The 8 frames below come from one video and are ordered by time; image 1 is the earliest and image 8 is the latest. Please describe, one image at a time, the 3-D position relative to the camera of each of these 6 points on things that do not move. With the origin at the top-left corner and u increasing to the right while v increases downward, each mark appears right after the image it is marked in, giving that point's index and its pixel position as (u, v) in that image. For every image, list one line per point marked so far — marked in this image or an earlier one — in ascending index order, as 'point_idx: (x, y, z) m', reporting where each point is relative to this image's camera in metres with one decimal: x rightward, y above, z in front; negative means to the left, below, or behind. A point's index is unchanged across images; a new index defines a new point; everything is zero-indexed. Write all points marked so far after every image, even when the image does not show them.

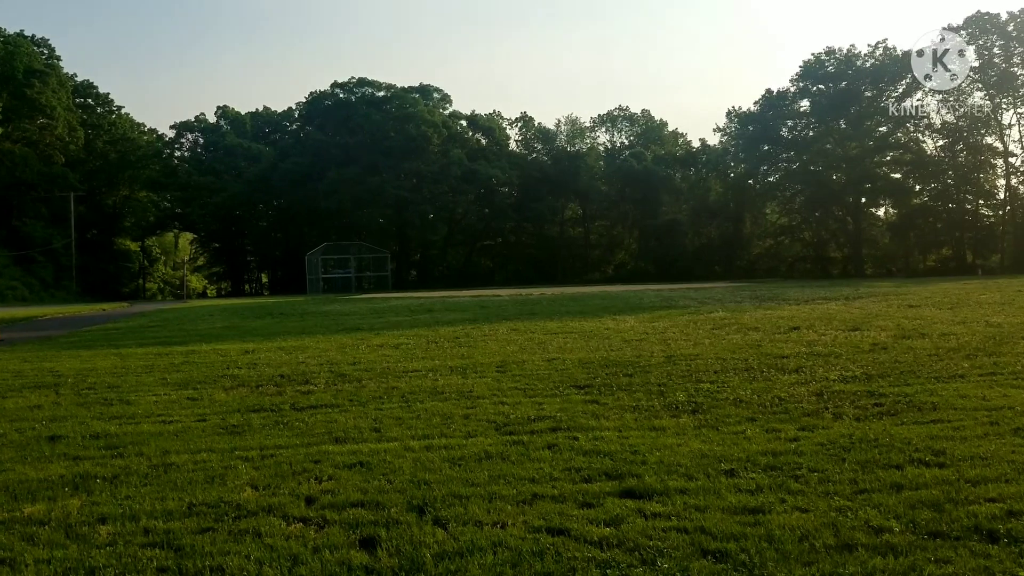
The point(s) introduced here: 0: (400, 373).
0: (-1.3, -1.0, +10.1) m
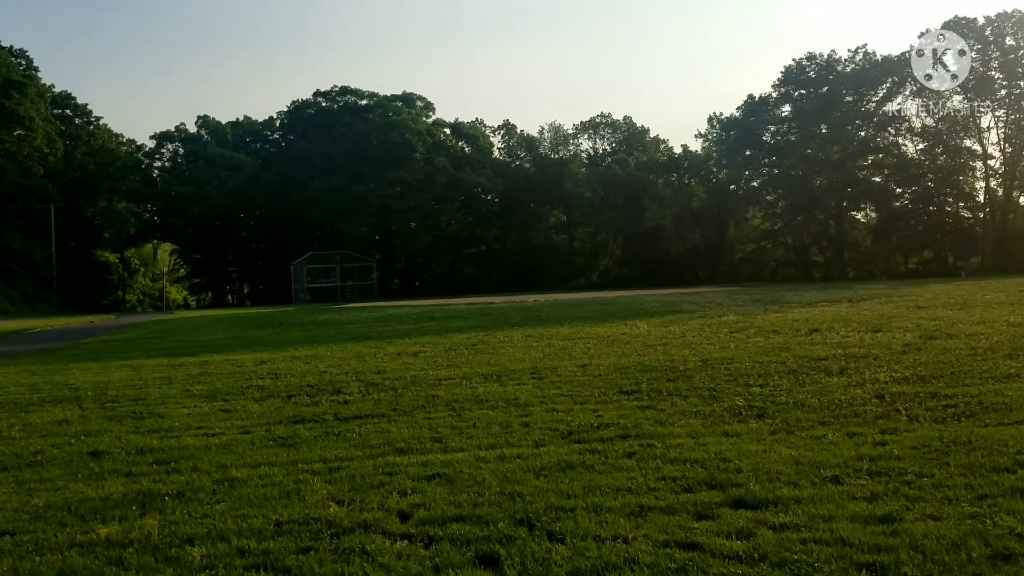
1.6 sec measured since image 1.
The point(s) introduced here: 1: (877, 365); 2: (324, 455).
0: (-0.9, -1.1, +9.9) m
1: (+4.1, -0.9, +9.2) m
2: (-1.4, -1.2, +6.0) m
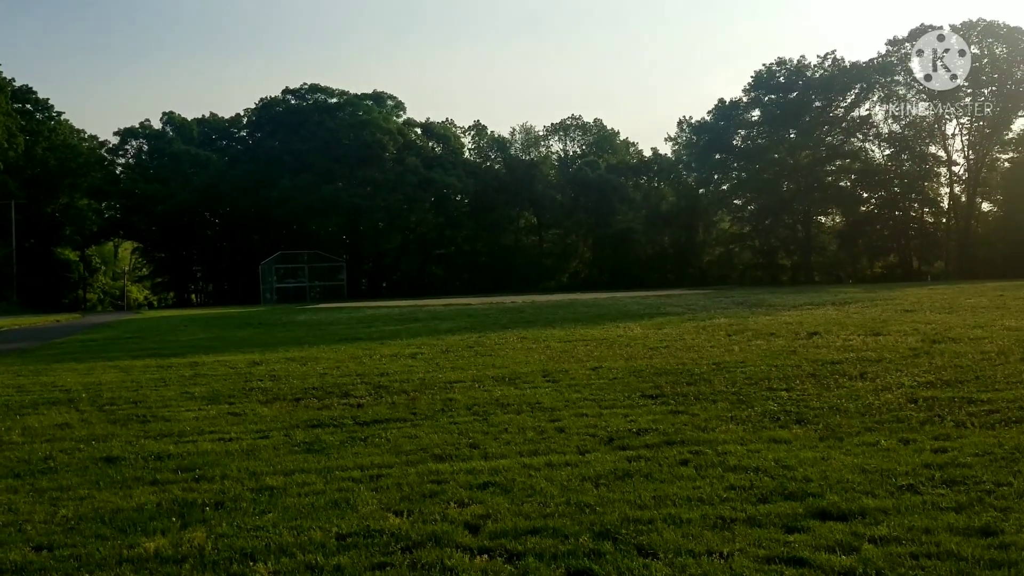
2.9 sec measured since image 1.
0: (-0.8, -1.1, +9.7) m
1: (+4.3, -0.9, +9.1) m
2: (-1.1, -1.2, +5.7) m
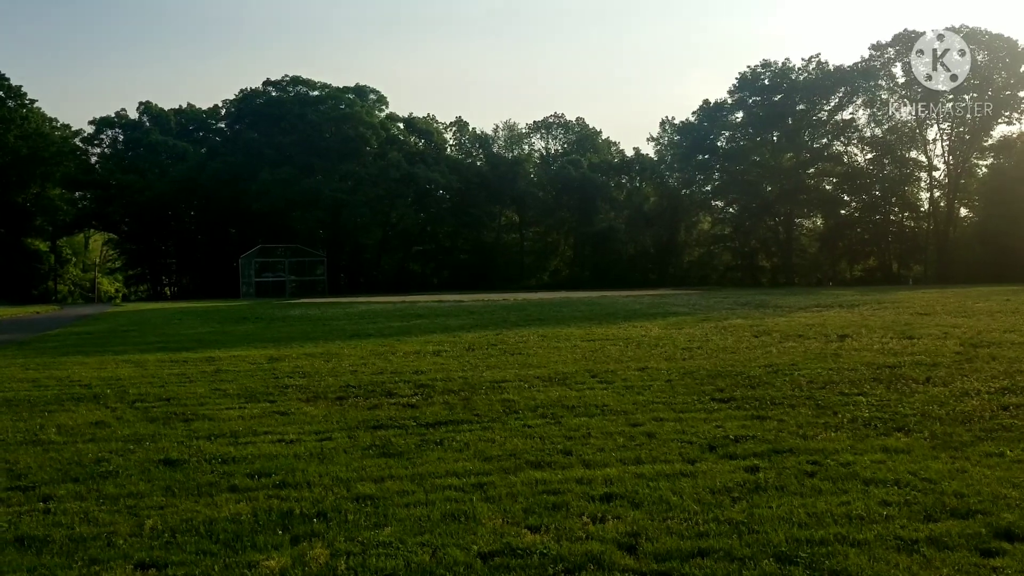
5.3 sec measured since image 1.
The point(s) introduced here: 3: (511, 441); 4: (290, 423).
0: (-0.2, -1.1, +9.3) m
1: (+4.8, -0.9, +8.9) m
2: (-0.4, -1.2, +5.4) m
3: (0.0, -1.1, +6.1) m
4: (-2.0, -1.2, +7.3) m
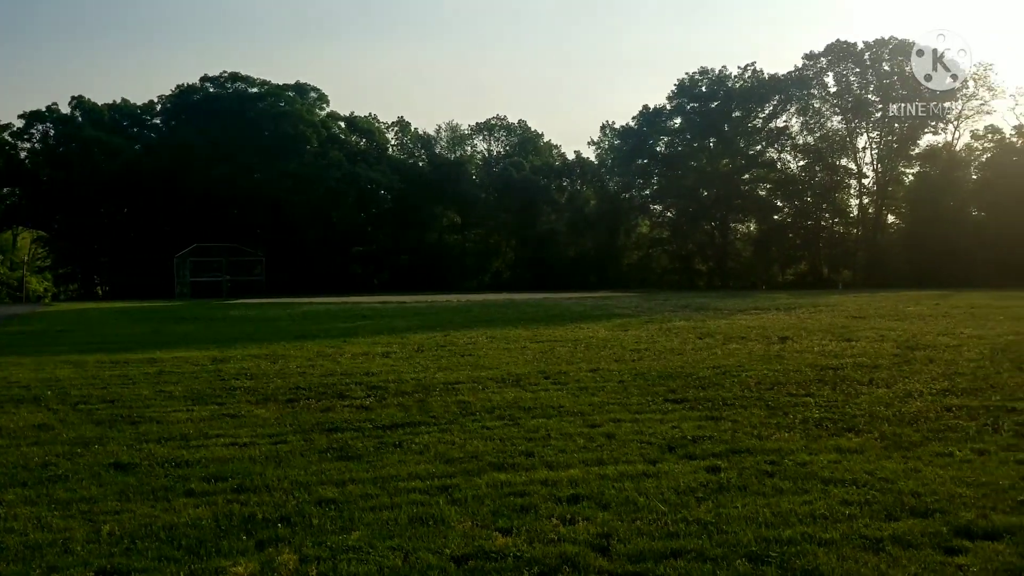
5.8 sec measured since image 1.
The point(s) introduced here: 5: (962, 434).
0: (-0.7, -1.1, +9.2) m
1: (+4.3, -1.0, +9.2) m
2: (-0.6, -1.2, +5.3) m
3: (-0.3, -1.1, +6.1) m
4: (-2.3, -1.2, +7.1) m
5: (+3.3, -1.1, +6.0) m
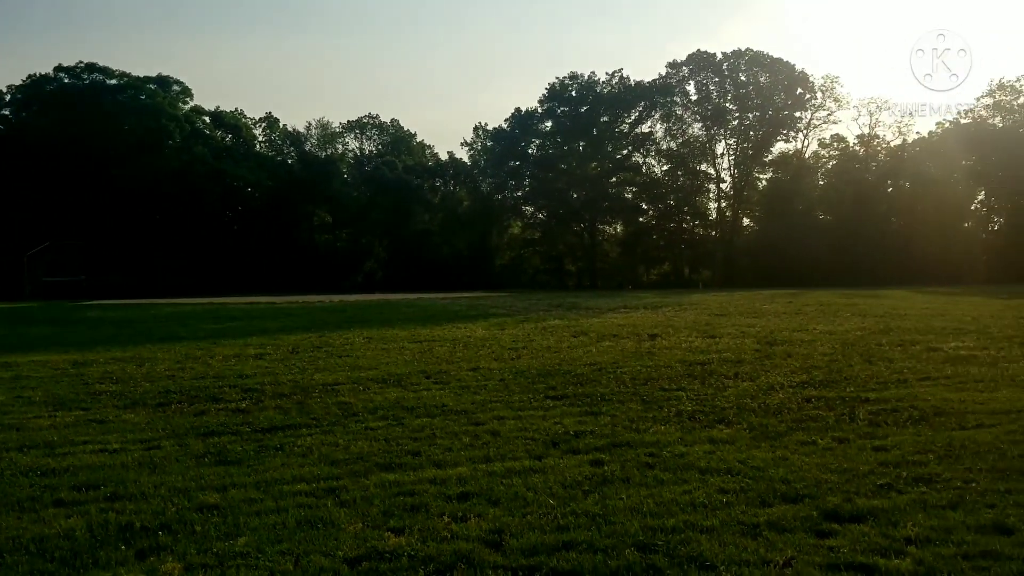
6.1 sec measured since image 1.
0: (-2.0, -1.1, +9.0) m
1: (+3.0, -1.0, +9.7) m
2: (-1.4, -1.2, +5.1) m
3: (-1.1, -1.1, +6.0) m
4: (-3.3, -1.2, +6.7) m
5: (+2.4, -1.0, +6.4) m
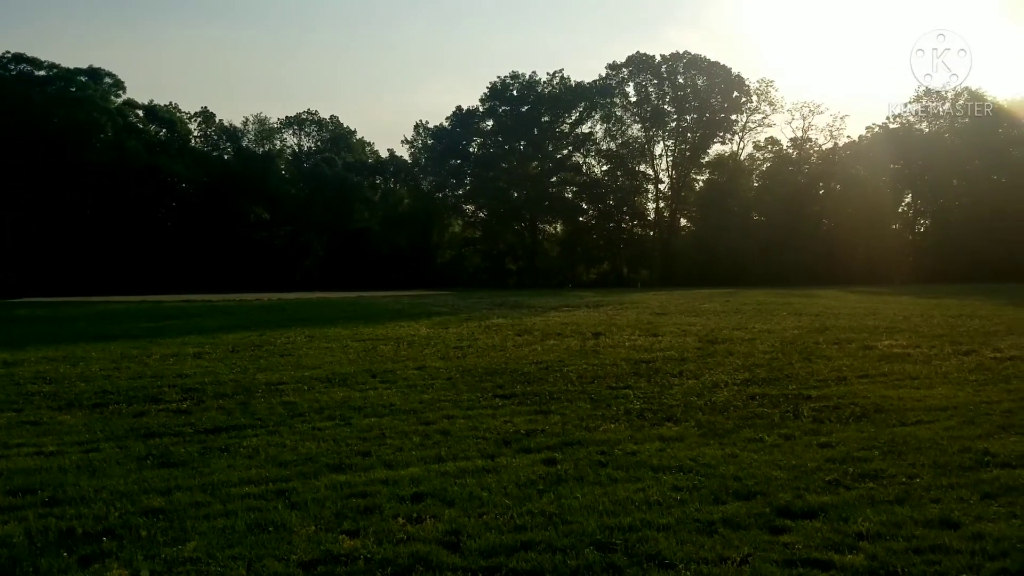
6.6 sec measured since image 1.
0: (-2.6, -1.1, +8.8) m
1: (+2.3, -1.0, +9.9) m
2: (-1.6, -1.1, +5.0) m
3: (-1.5, -1.1, +5.9) m
4: (-3.7, -1.1, +6.4) m
5: (+2.0, -1.0, +6.6) m
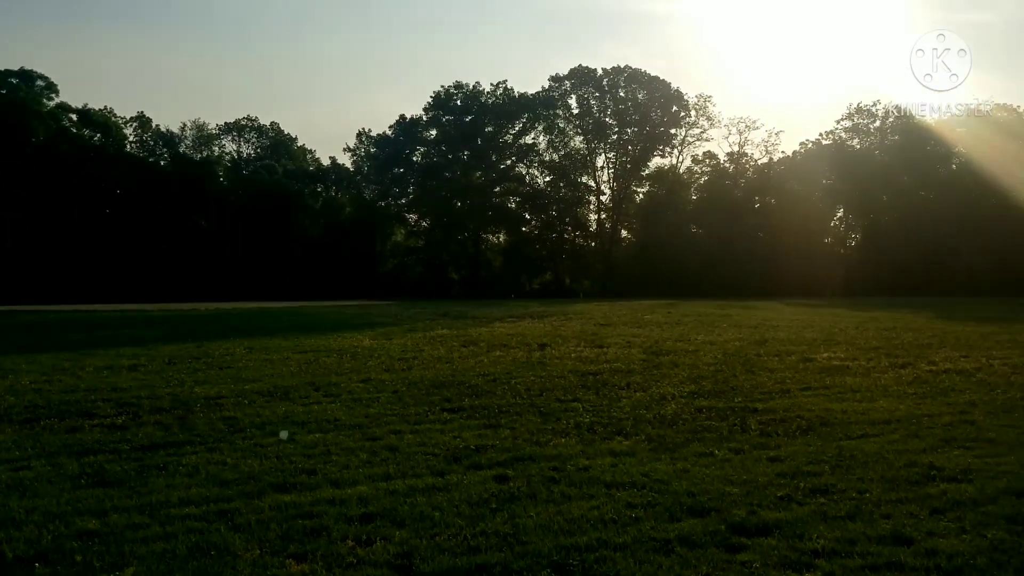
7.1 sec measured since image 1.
0: (-3.2, -1.2, +8.5) m
1: (+1.7, -1.1, +9.9) m
2: (-1.9, -1.2, +4.8) m
3: (-1.8, -1.2, +5.6) m
4: (-4.1, -1.2, +6.0) m
5: (+1.6, -1.2, +6.6) m
